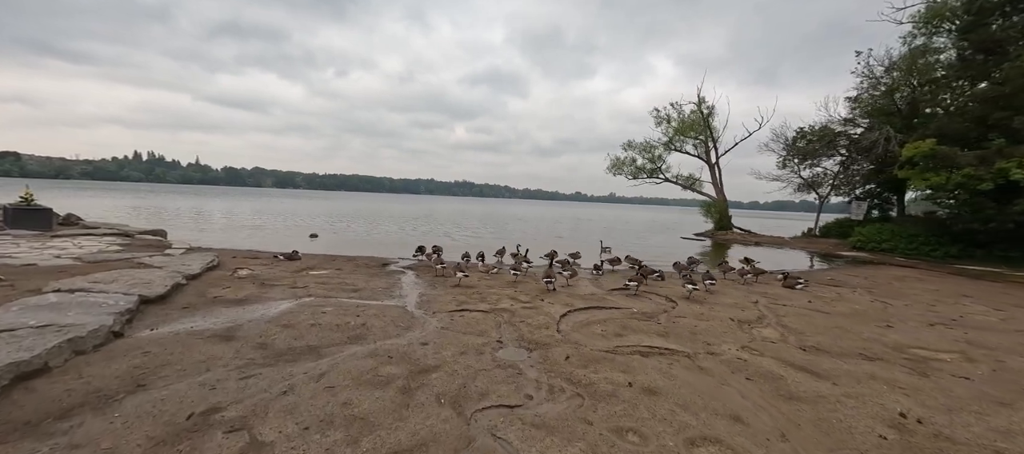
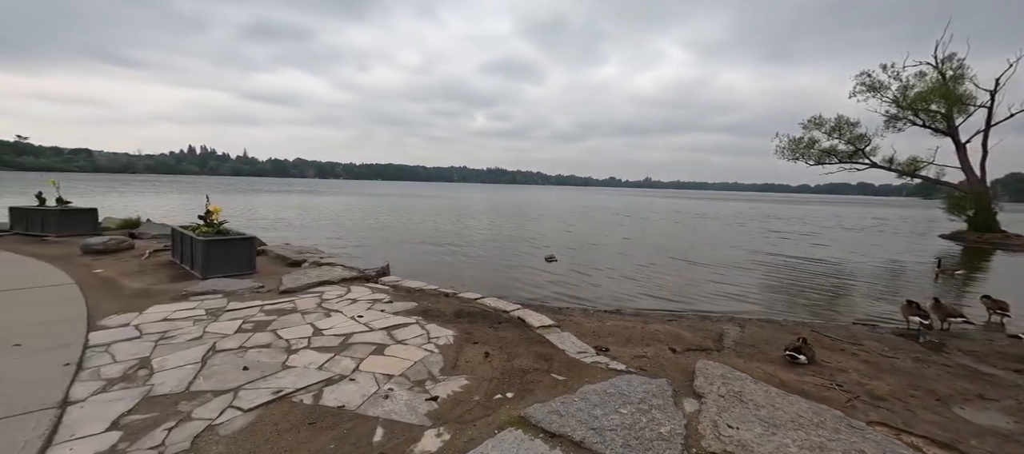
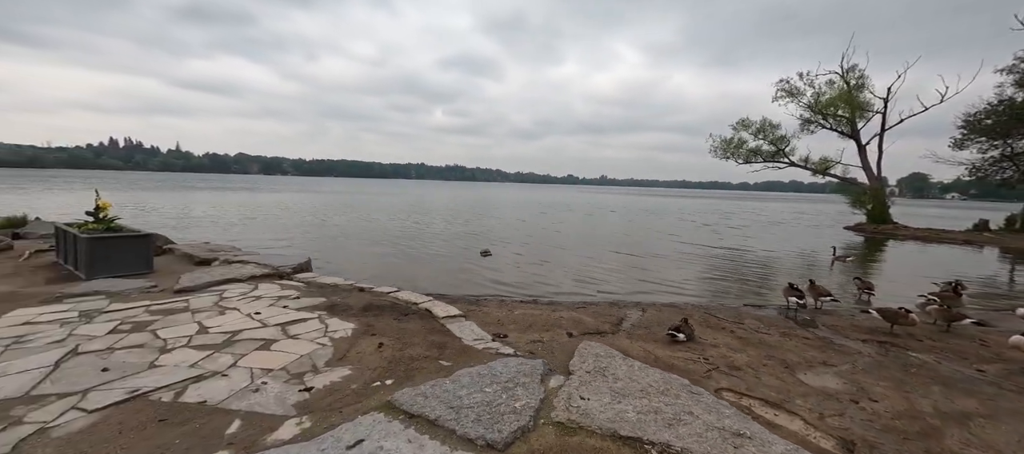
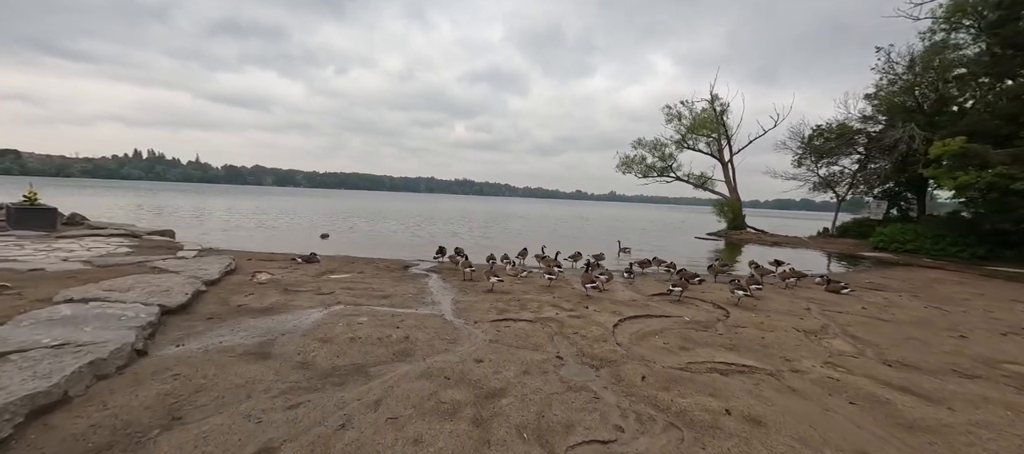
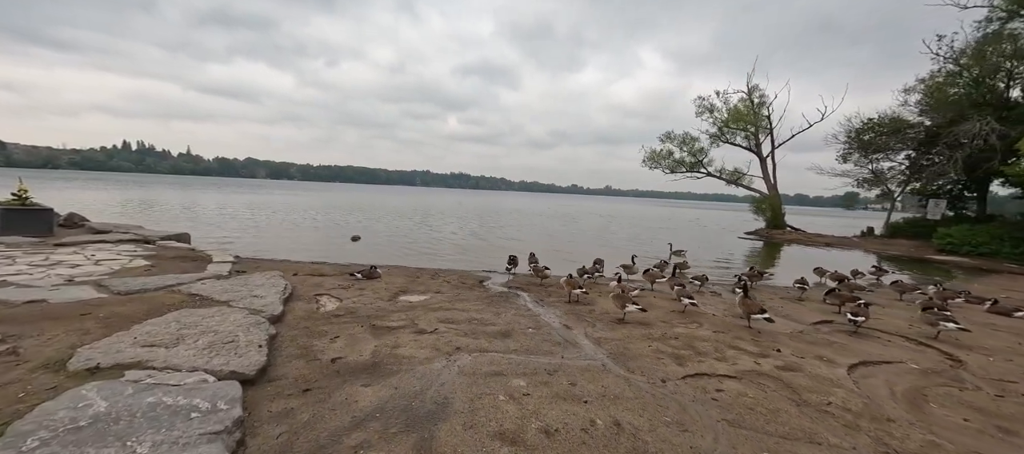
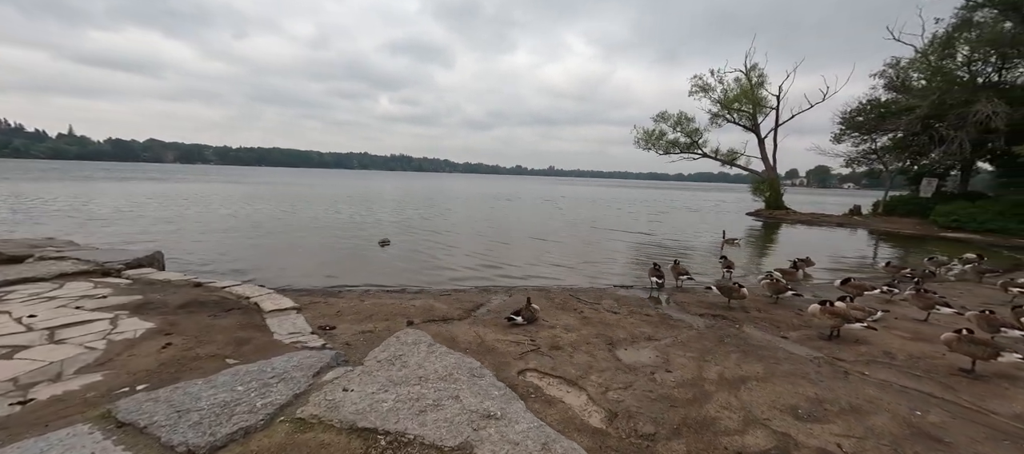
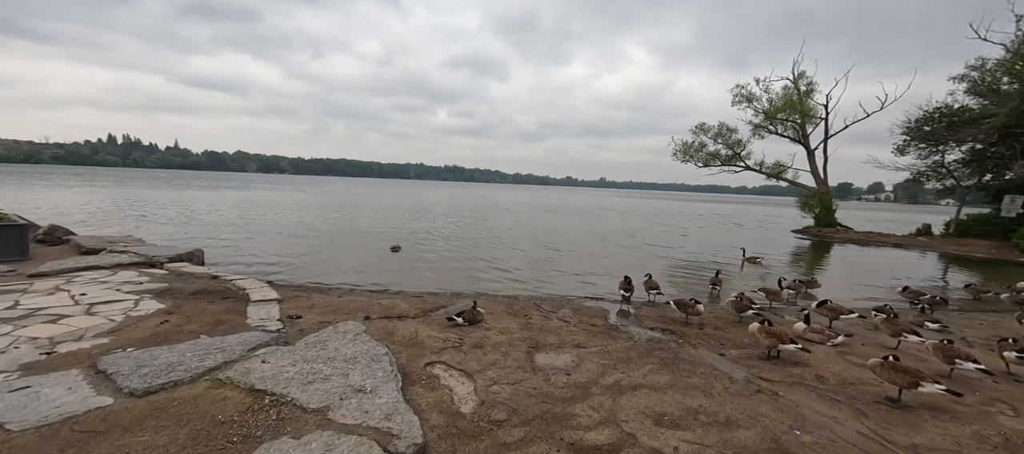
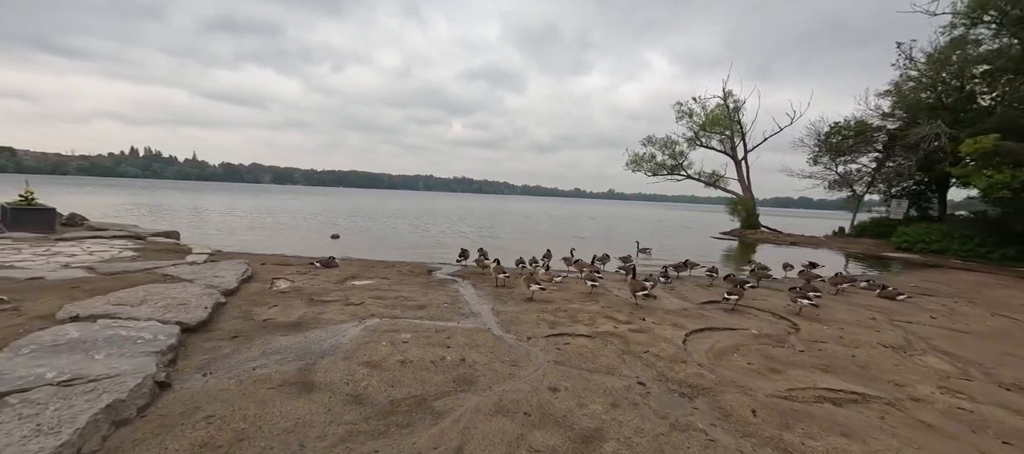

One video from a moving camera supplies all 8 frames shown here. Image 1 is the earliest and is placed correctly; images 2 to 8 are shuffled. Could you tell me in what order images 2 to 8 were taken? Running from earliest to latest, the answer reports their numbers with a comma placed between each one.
4, 8, 5, 7, 6, 3, 2
